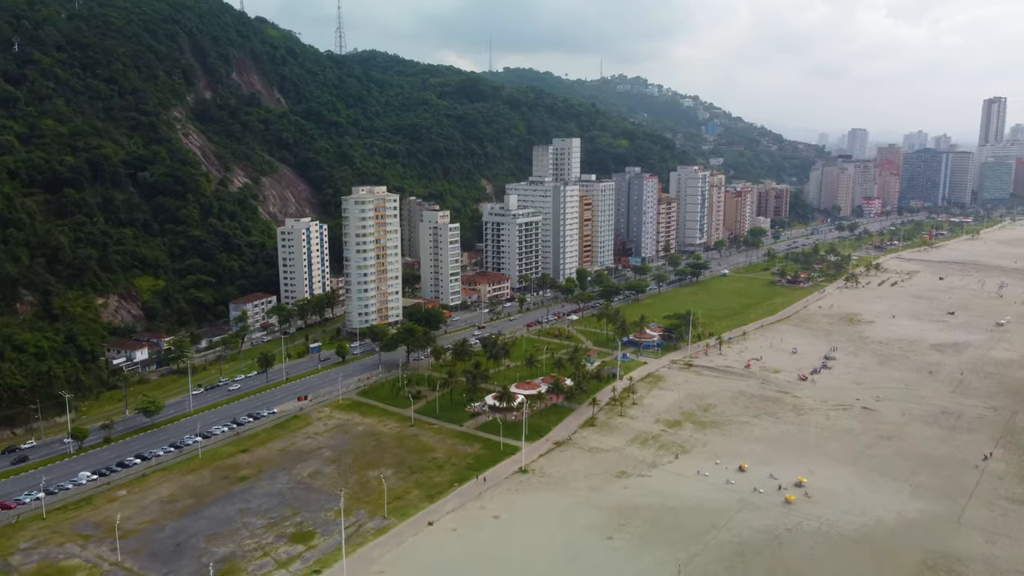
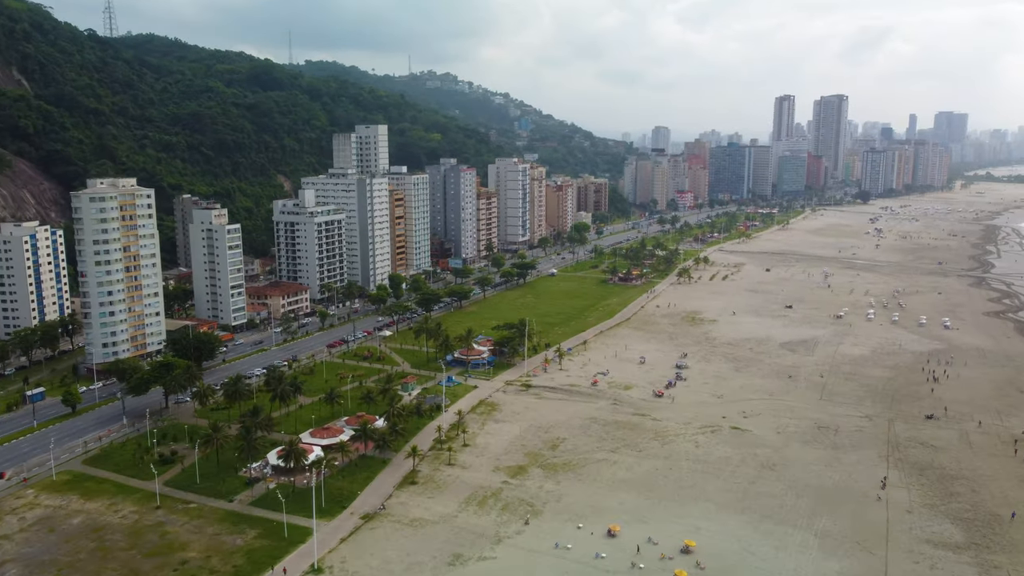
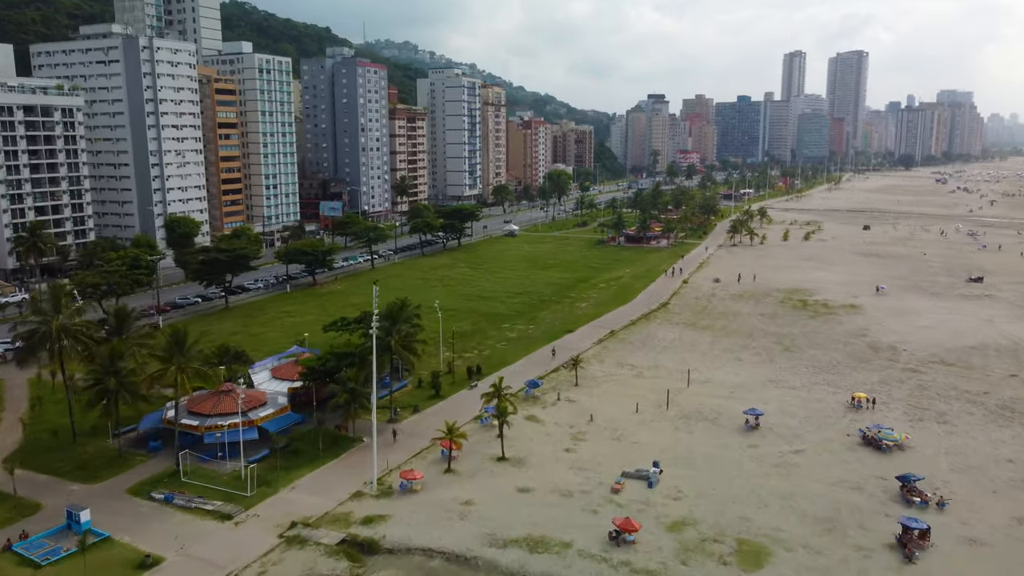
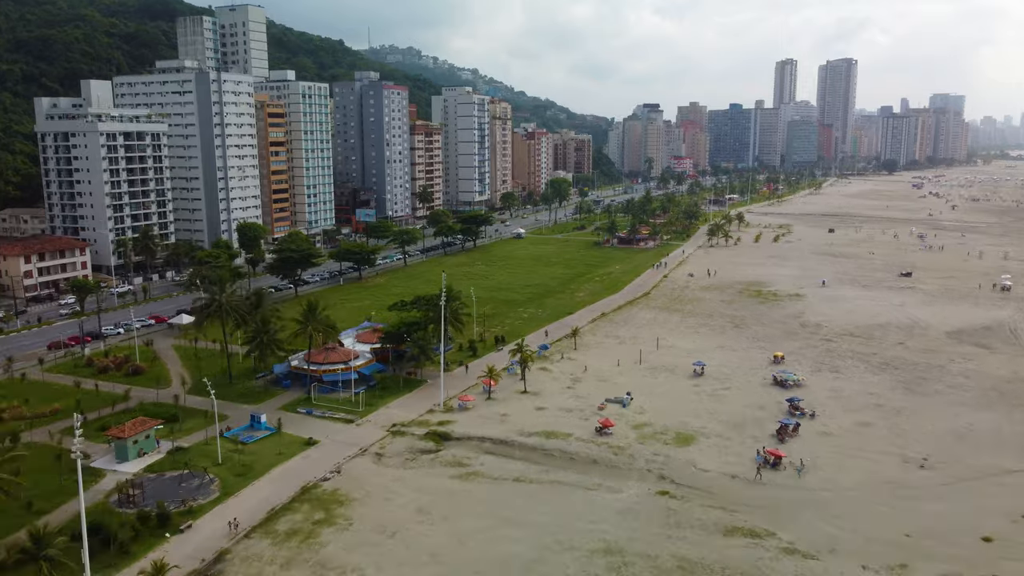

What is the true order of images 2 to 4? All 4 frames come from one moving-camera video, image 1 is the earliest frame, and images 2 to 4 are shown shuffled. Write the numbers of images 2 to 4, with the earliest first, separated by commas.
2, 4, 3
